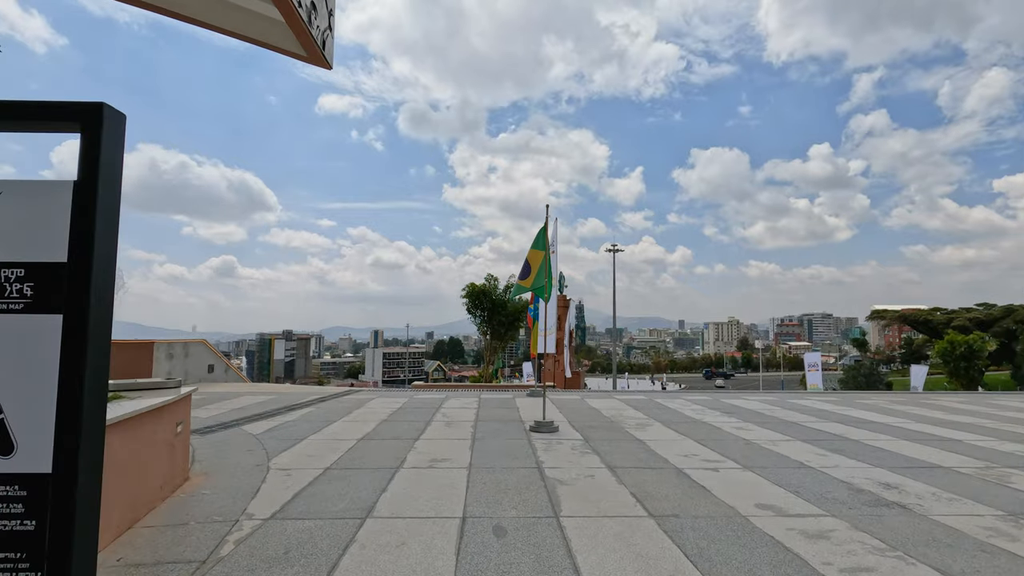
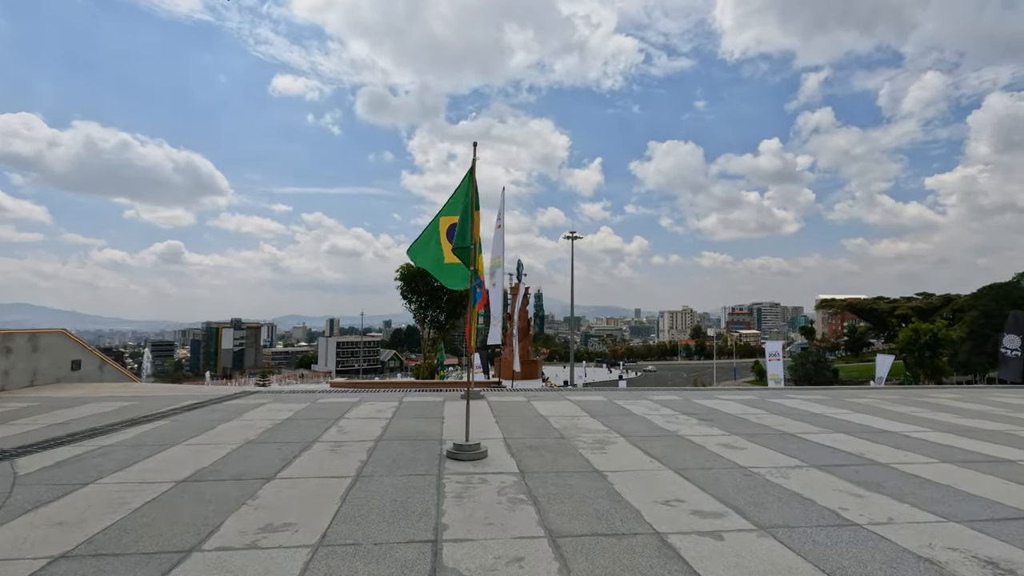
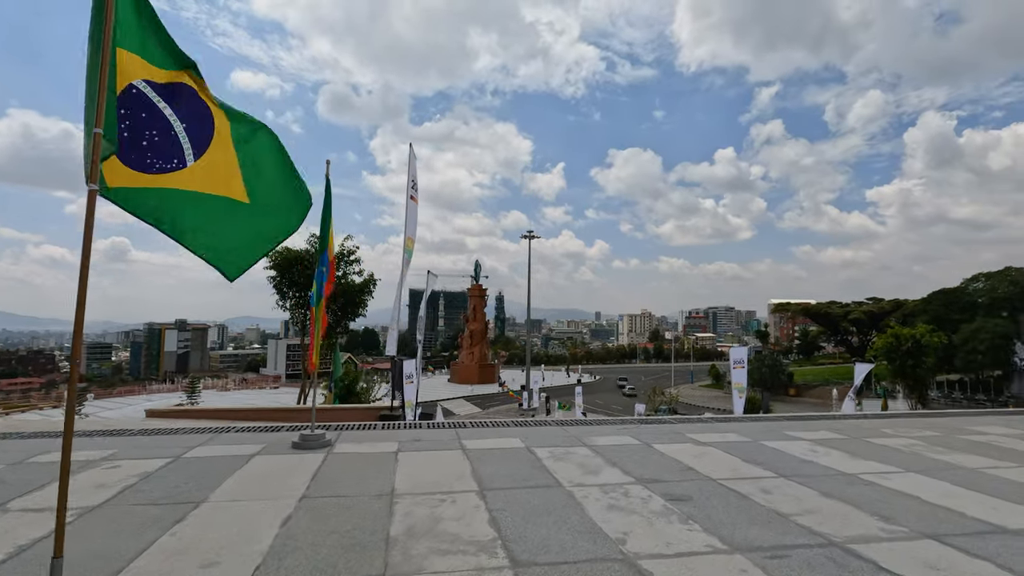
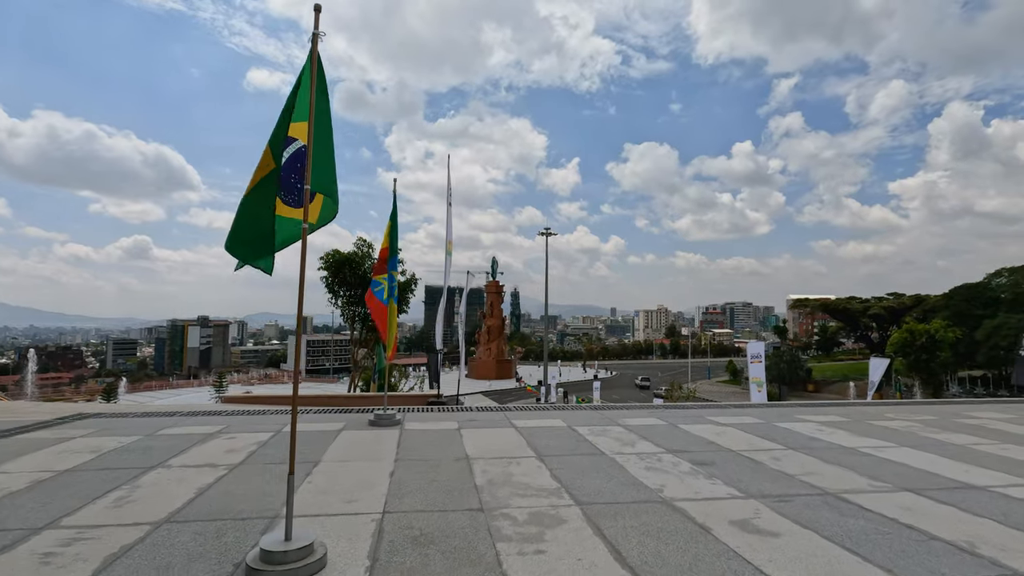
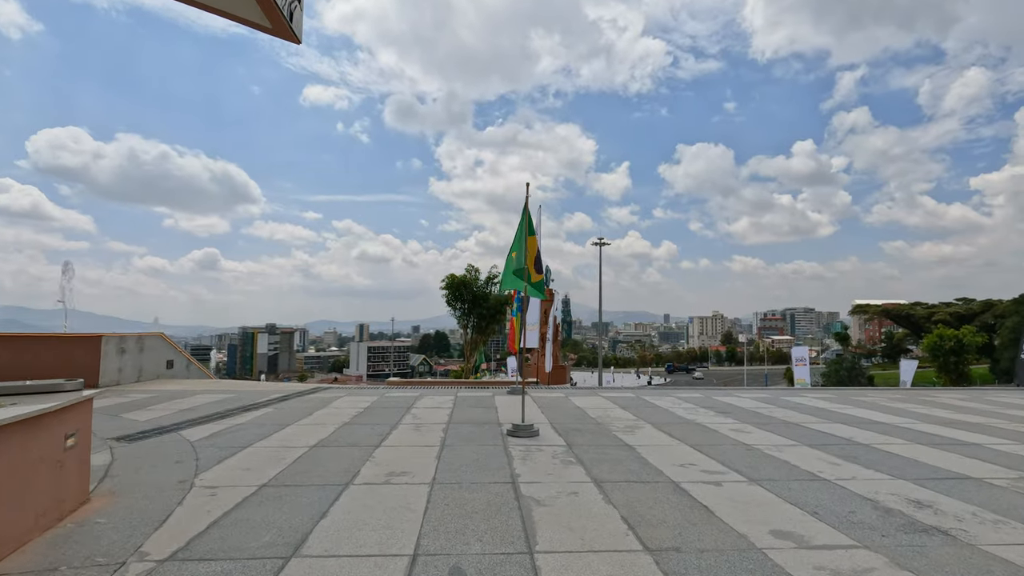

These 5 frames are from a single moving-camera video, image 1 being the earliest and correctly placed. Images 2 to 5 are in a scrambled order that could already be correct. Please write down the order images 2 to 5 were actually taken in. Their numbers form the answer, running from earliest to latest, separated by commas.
5, 2, 4, 3
